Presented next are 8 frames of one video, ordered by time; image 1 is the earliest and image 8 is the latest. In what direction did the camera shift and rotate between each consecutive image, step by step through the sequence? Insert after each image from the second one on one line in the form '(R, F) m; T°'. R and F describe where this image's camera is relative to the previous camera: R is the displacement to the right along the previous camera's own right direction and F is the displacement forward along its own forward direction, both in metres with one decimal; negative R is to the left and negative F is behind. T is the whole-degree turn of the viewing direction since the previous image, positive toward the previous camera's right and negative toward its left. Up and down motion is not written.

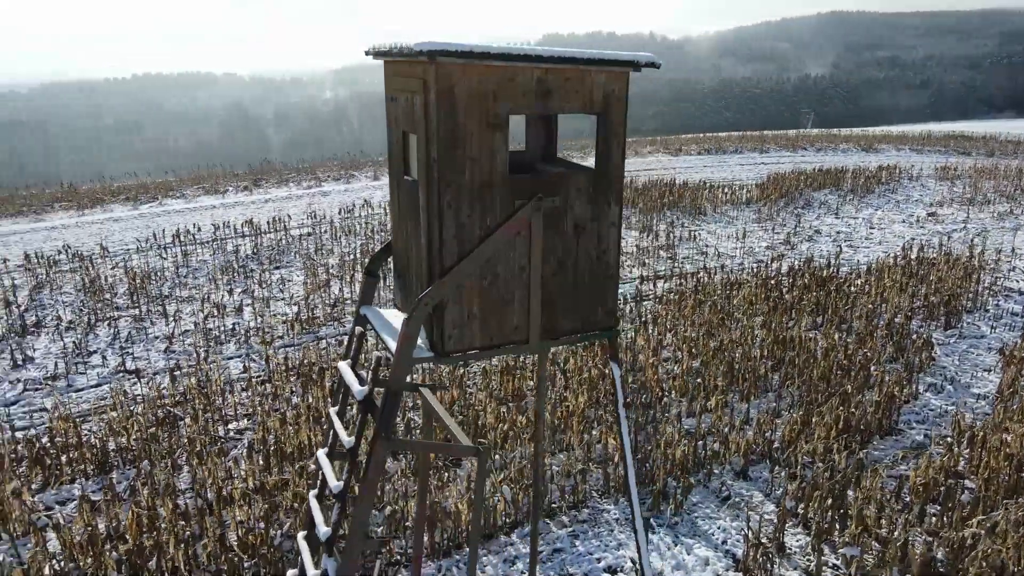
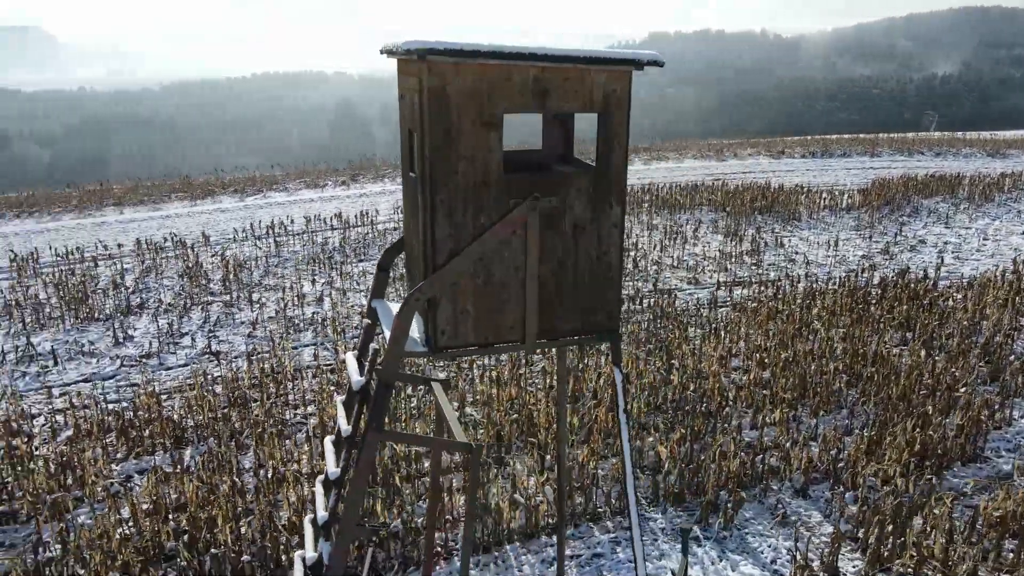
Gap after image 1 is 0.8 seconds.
(+0.3, 0.0) m; -7°
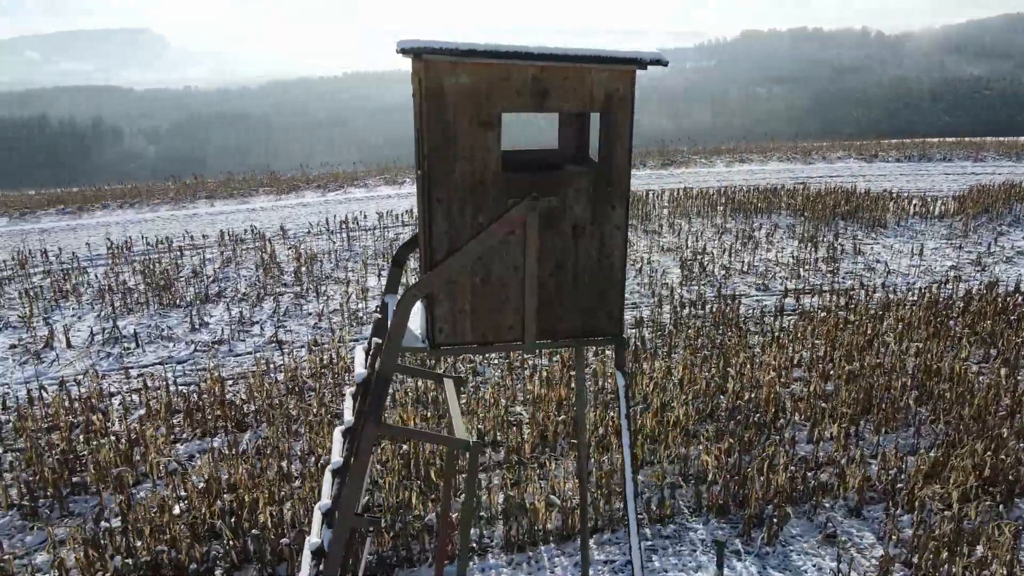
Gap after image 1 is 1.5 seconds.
(+0.2, 0.0) m; -6°
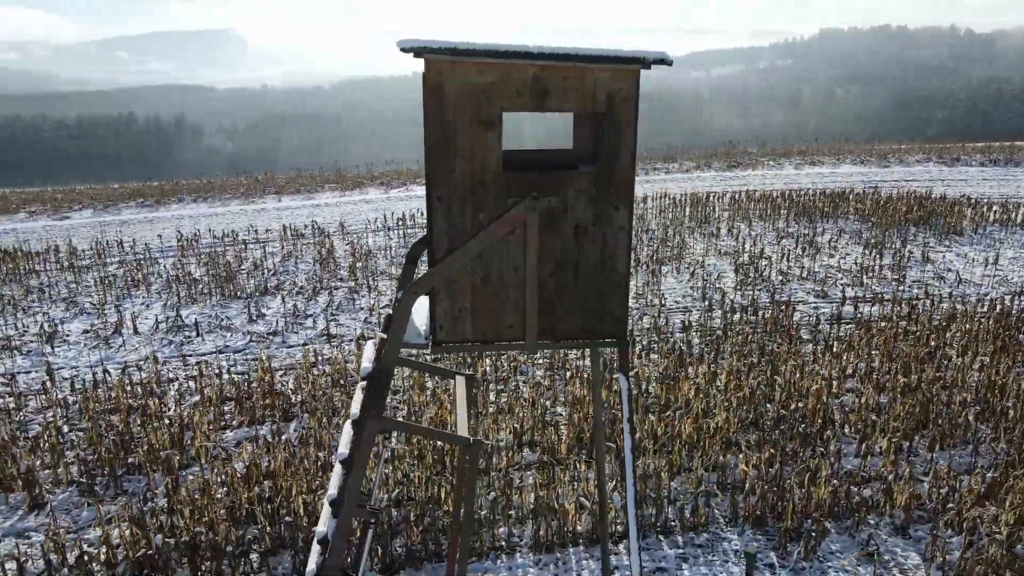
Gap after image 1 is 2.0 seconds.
(+0.2, 0.0) m; -5°
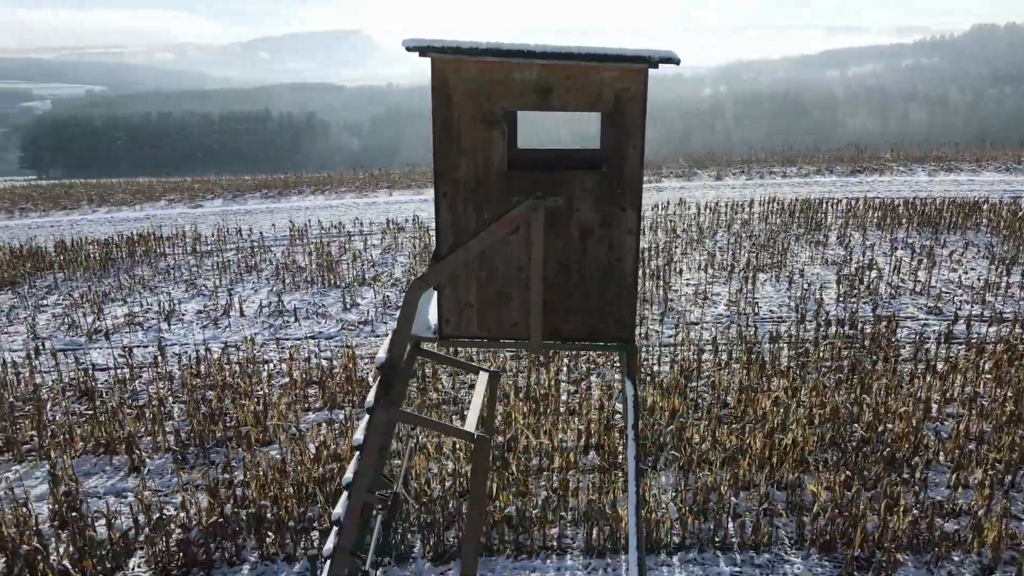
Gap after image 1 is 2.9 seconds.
(+0.3, 0.0) m; -8°
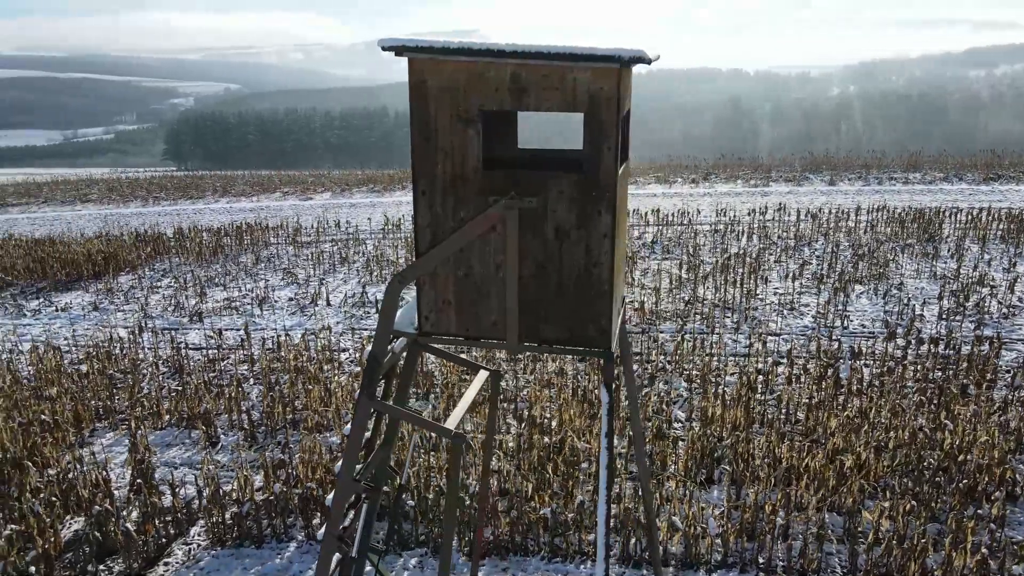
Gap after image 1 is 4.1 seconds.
(+0.4, 0.0) m; -8°
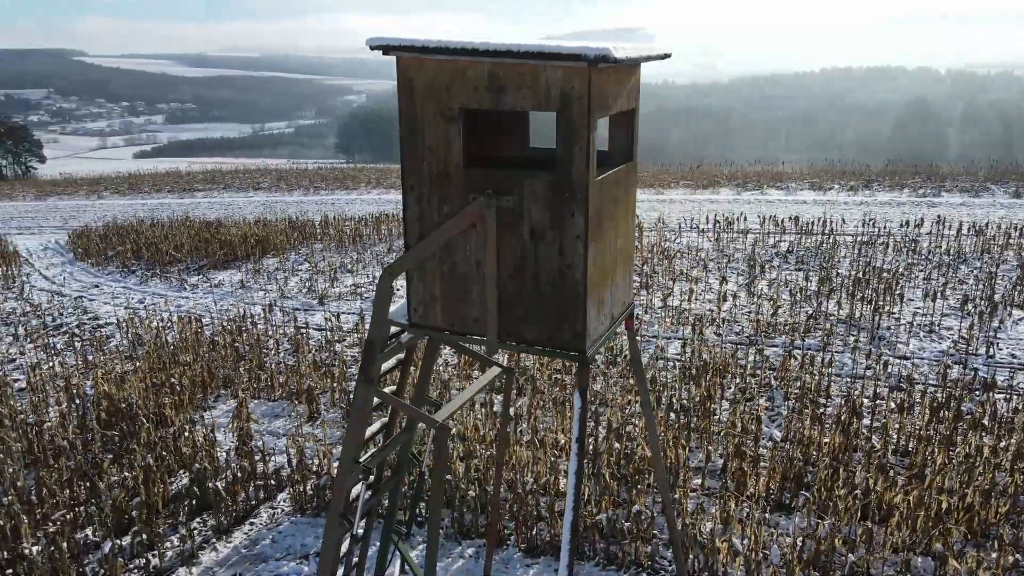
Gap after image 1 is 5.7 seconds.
(+0.5, 0.0) m; -11°
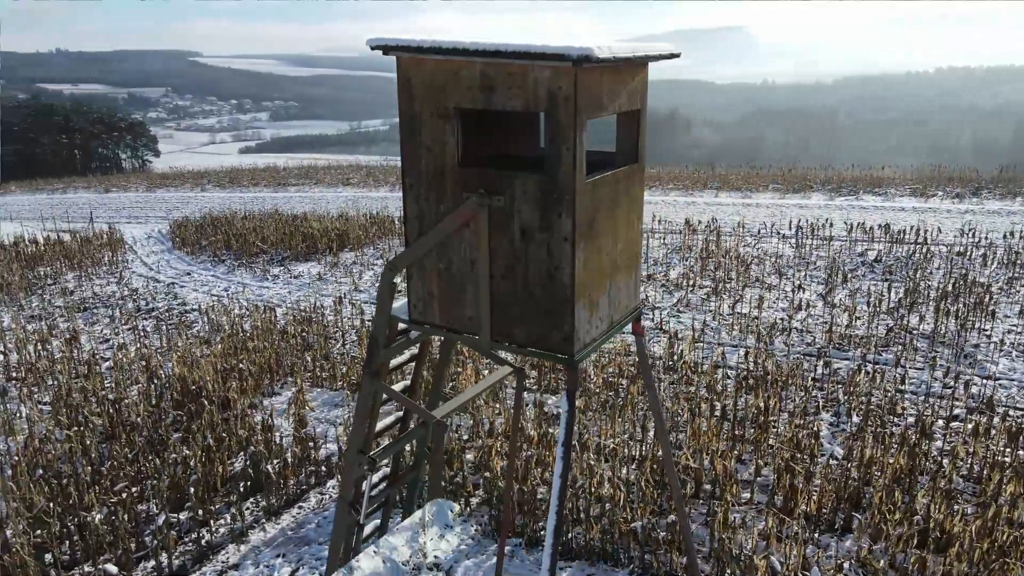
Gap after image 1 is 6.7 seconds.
(+0.3, 0.0) m; -6°
